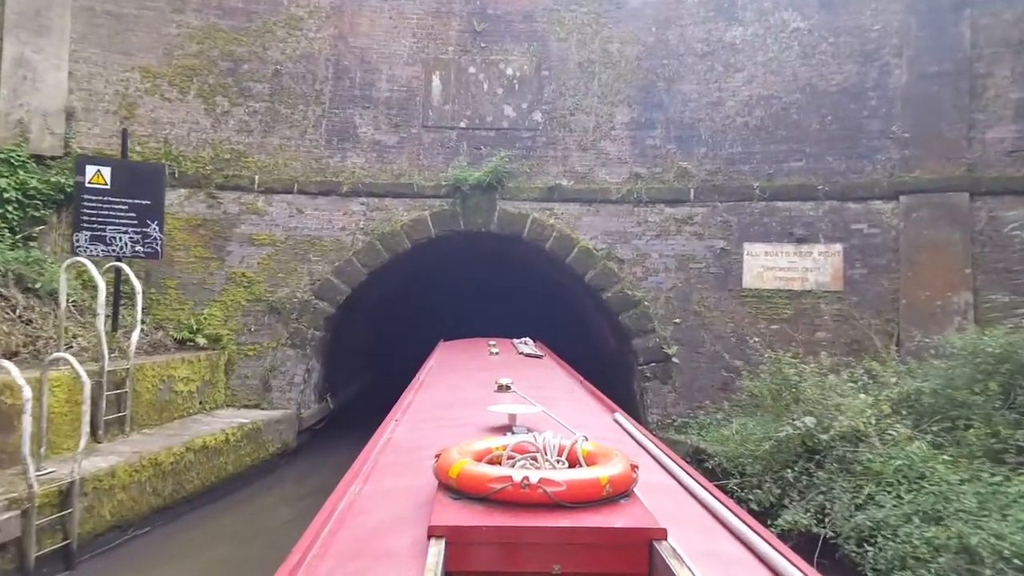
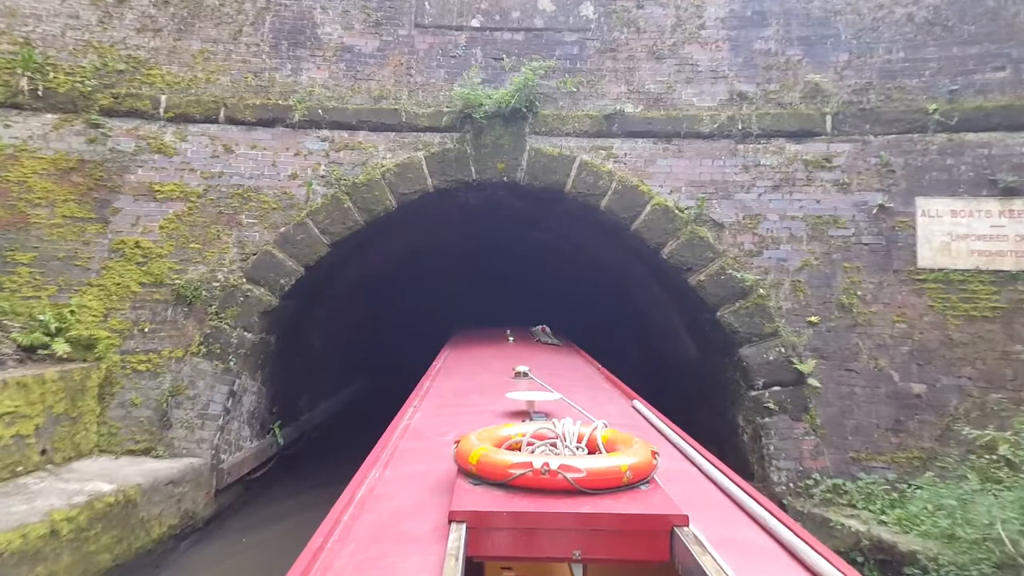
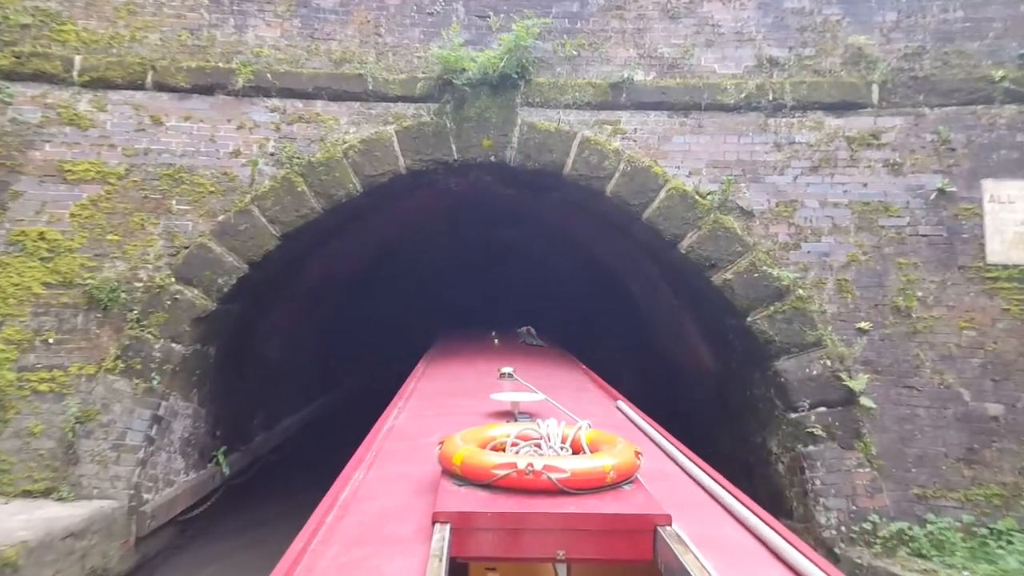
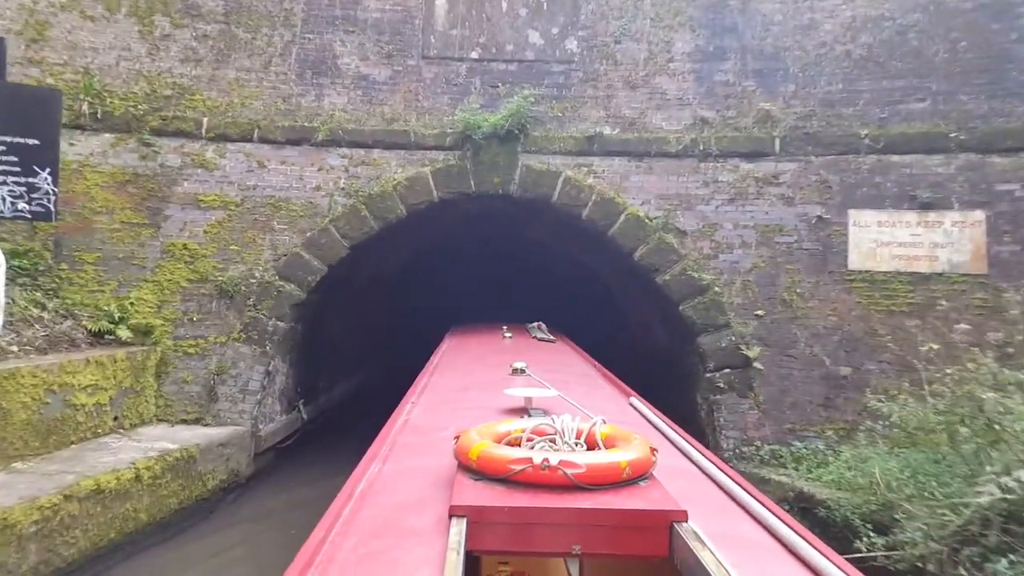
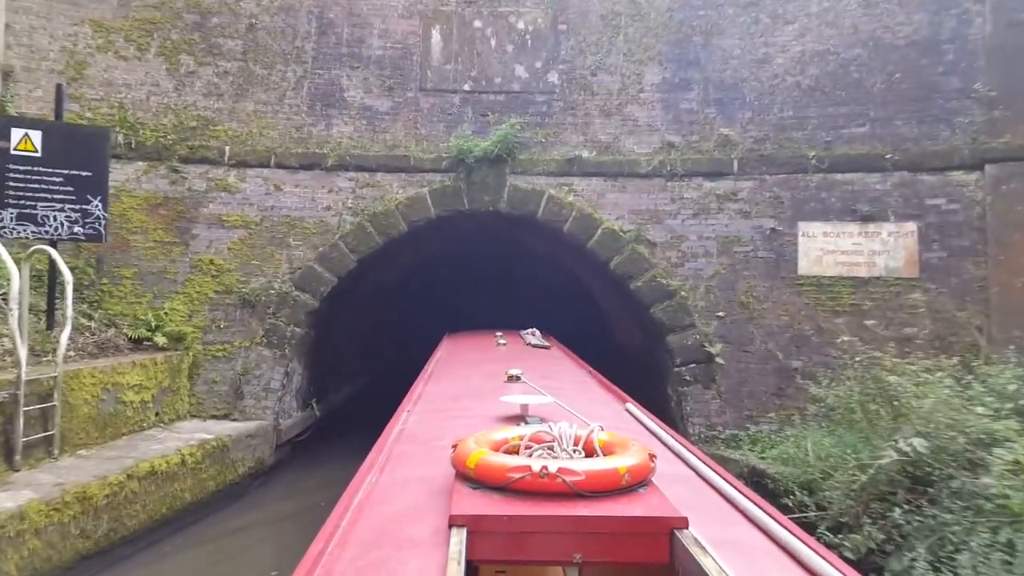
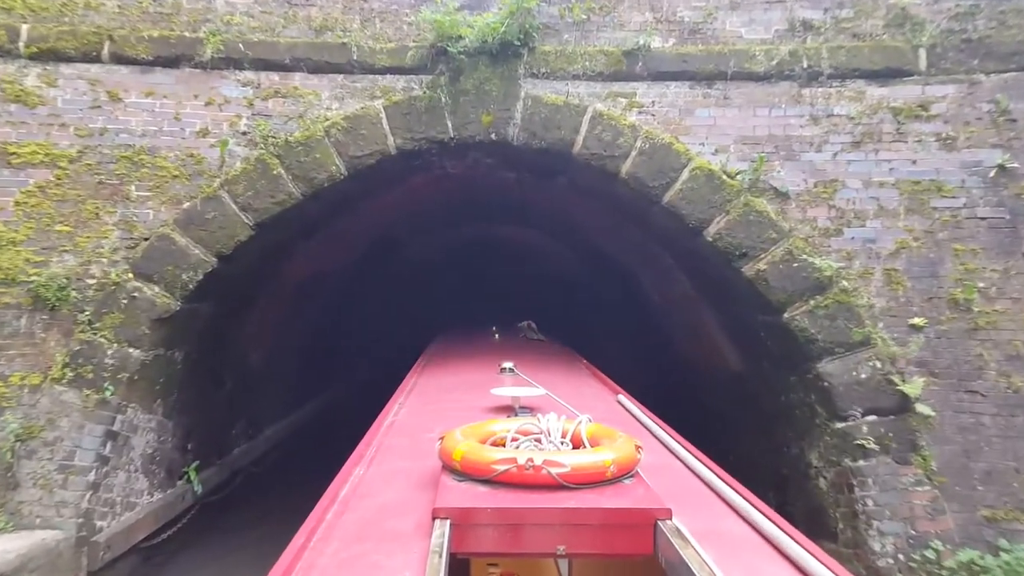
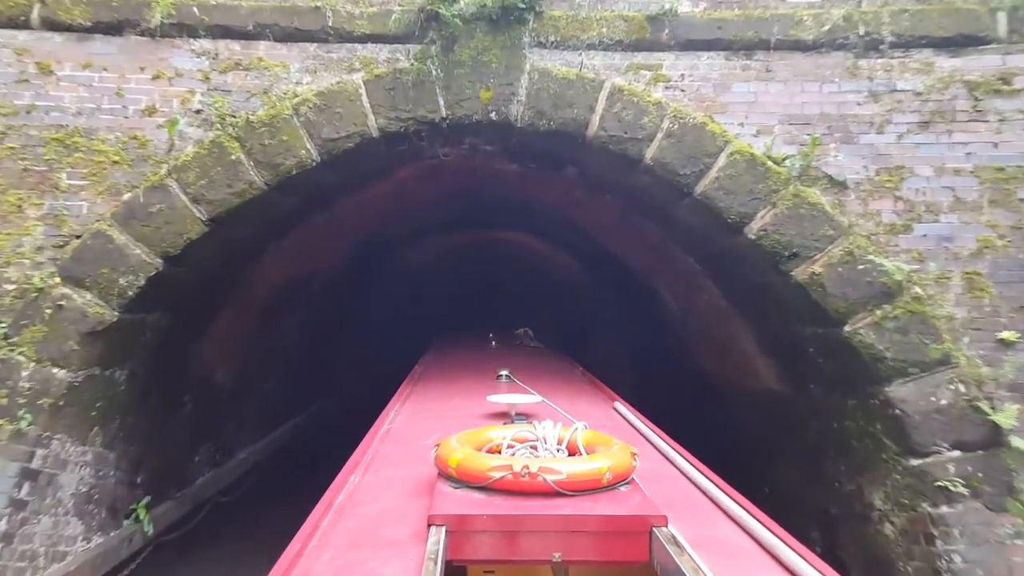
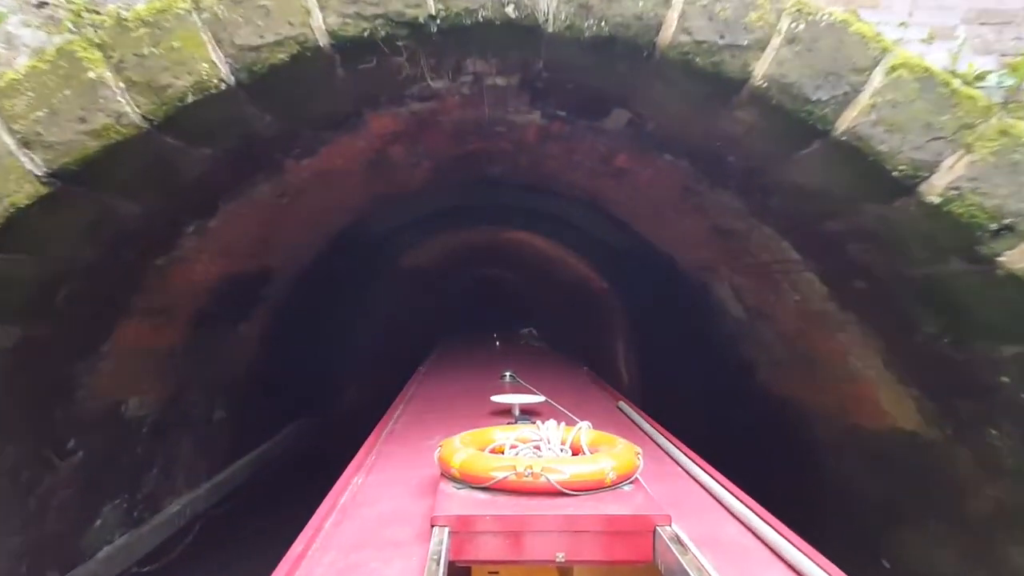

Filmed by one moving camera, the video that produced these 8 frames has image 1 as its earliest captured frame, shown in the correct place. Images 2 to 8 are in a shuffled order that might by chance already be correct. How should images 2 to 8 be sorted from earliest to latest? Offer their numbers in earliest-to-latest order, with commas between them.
5, 4, 2, 3, 6, 7, 8
